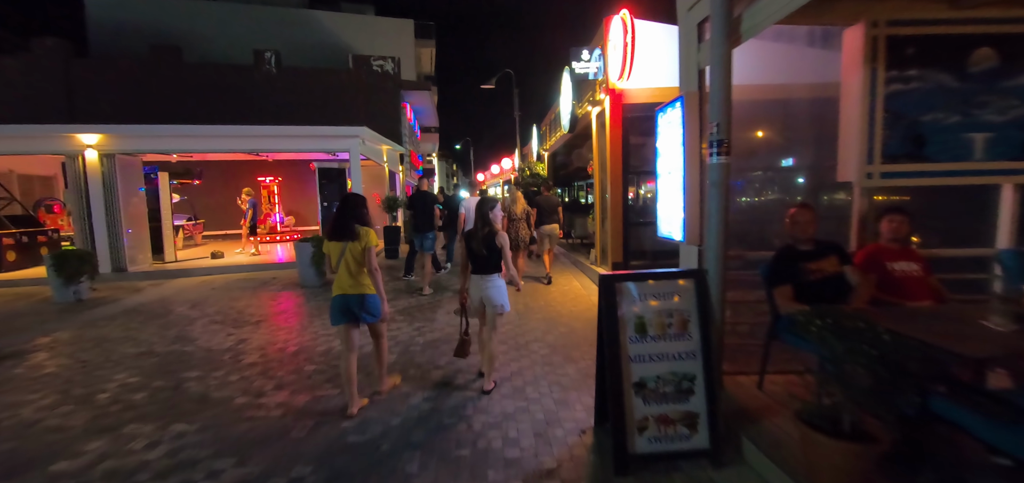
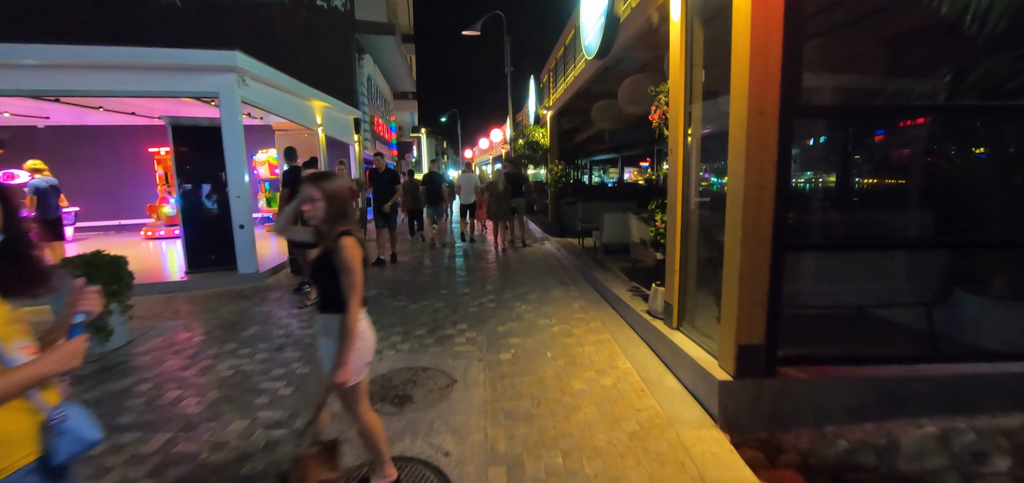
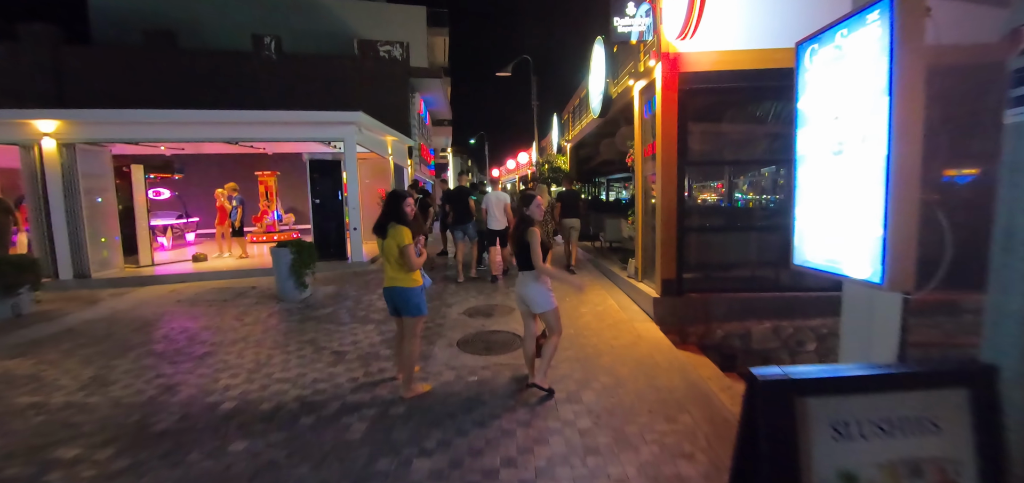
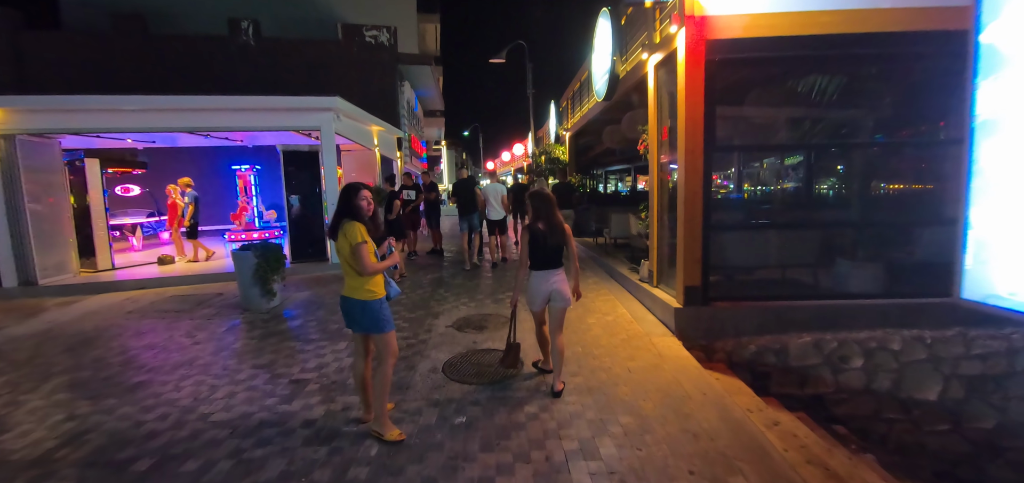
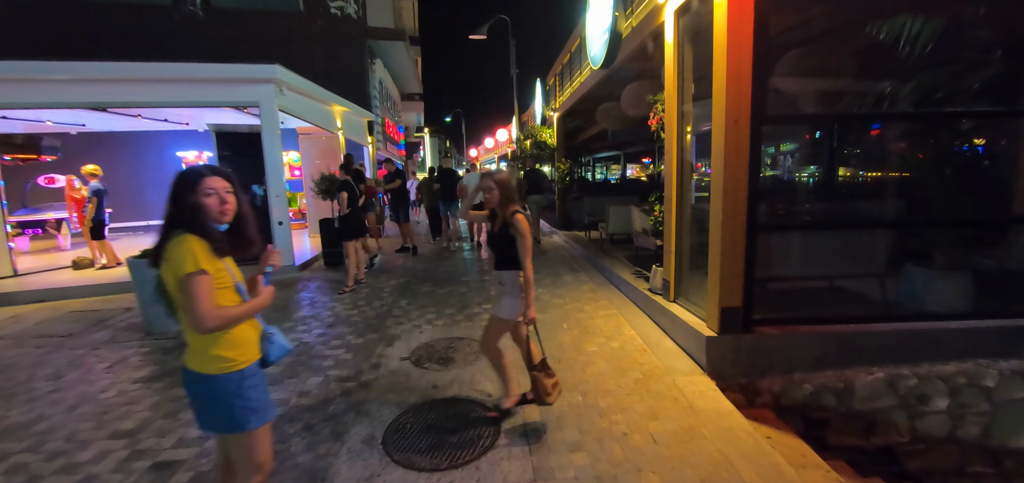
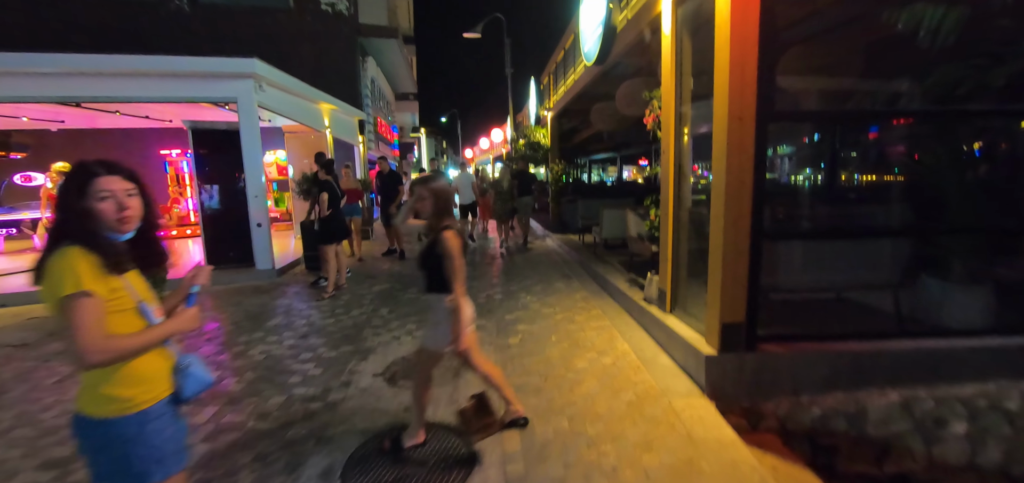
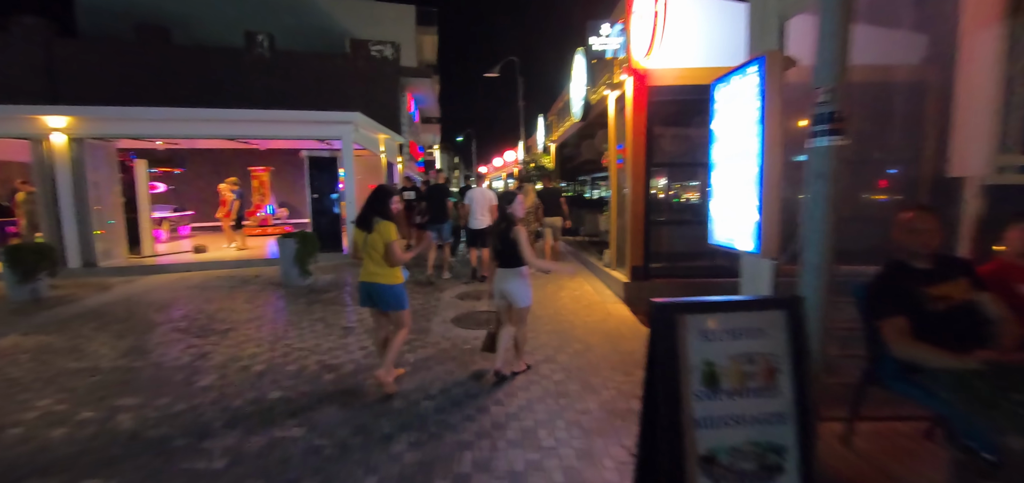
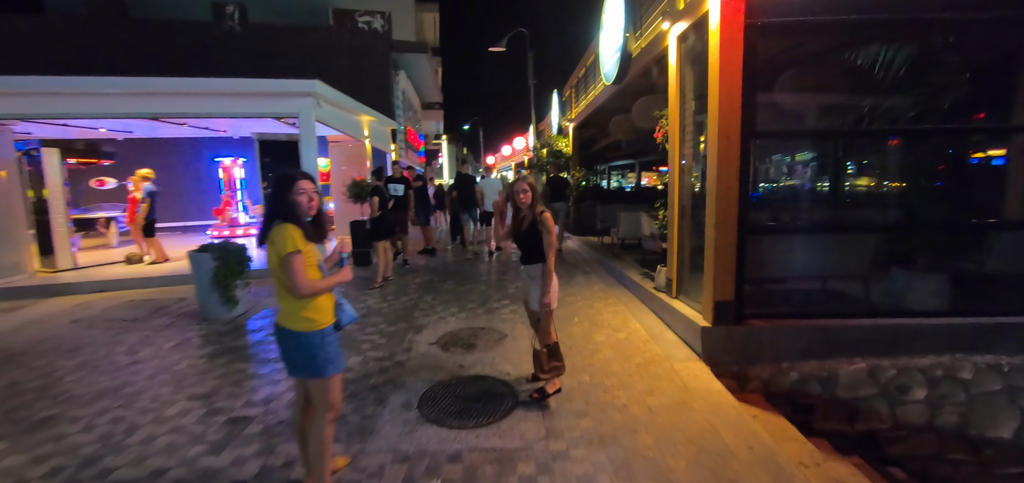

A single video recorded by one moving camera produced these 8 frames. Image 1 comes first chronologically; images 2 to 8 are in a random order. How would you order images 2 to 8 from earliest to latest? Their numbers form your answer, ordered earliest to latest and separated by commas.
7, 3, 4, 8, 5, 6, 2
